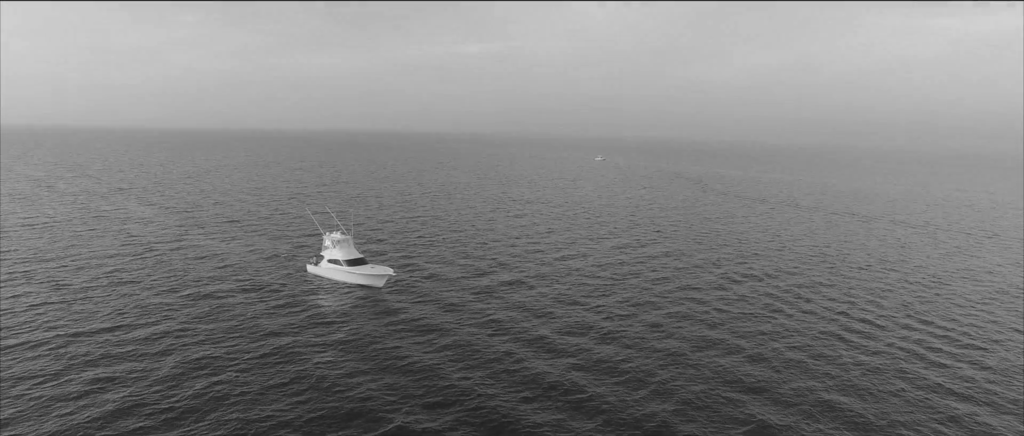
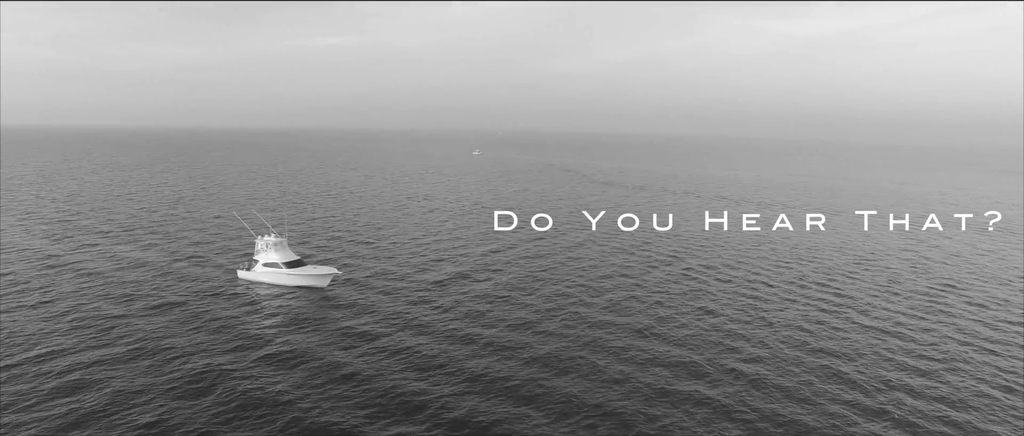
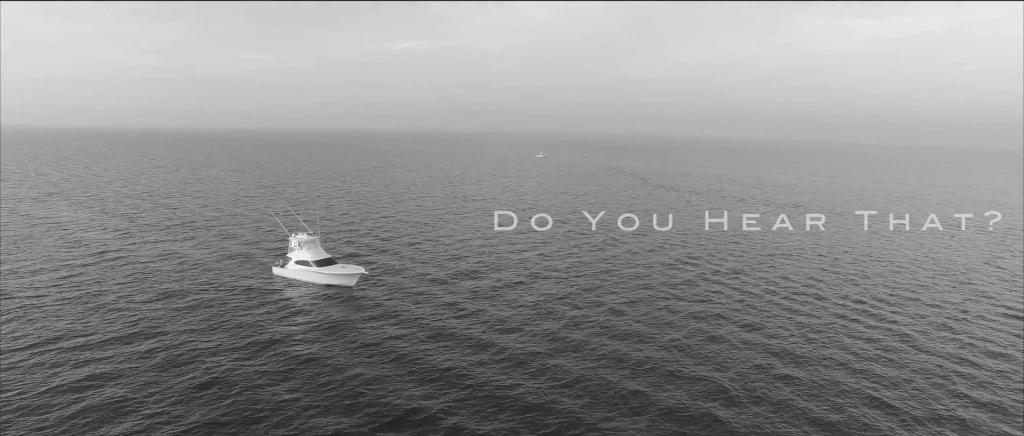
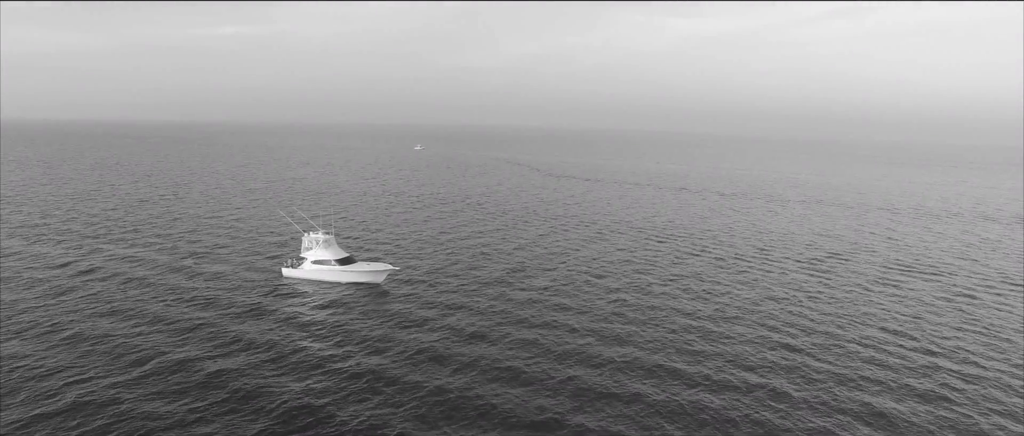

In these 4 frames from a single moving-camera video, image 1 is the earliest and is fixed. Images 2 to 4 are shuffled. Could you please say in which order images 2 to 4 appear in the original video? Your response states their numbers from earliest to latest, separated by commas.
3, 2, 4
